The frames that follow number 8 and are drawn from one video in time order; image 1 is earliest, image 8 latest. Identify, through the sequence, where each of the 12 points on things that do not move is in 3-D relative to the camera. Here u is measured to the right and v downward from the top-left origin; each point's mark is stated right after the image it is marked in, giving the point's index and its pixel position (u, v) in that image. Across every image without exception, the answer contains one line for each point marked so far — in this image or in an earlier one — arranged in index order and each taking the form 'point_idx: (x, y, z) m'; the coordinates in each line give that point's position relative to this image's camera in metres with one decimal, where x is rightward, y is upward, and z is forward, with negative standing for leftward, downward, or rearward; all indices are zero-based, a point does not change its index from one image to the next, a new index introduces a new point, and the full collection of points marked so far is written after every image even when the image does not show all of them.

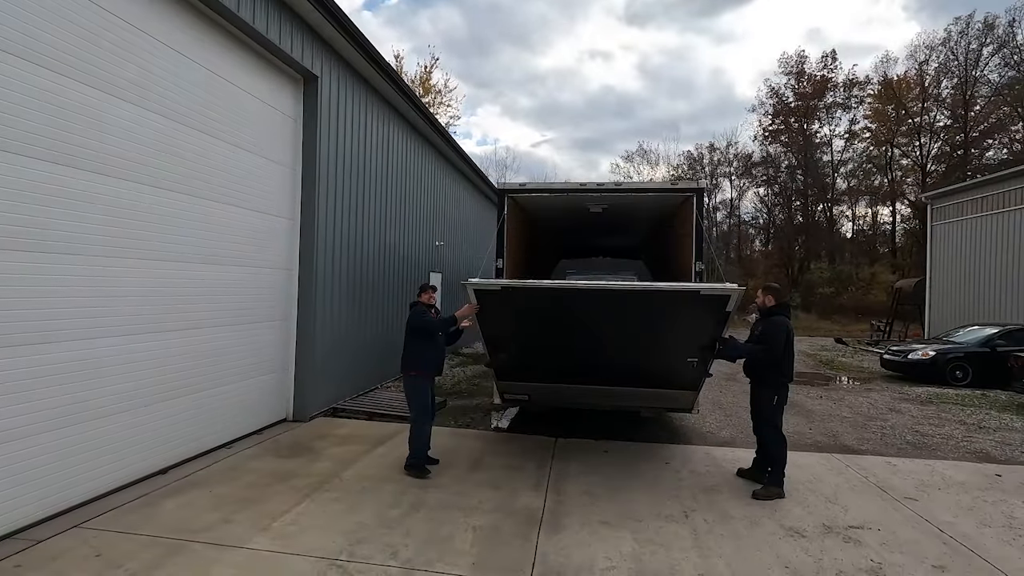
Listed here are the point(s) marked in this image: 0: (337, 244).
0: (-2.3, +0.6, +6.9) m
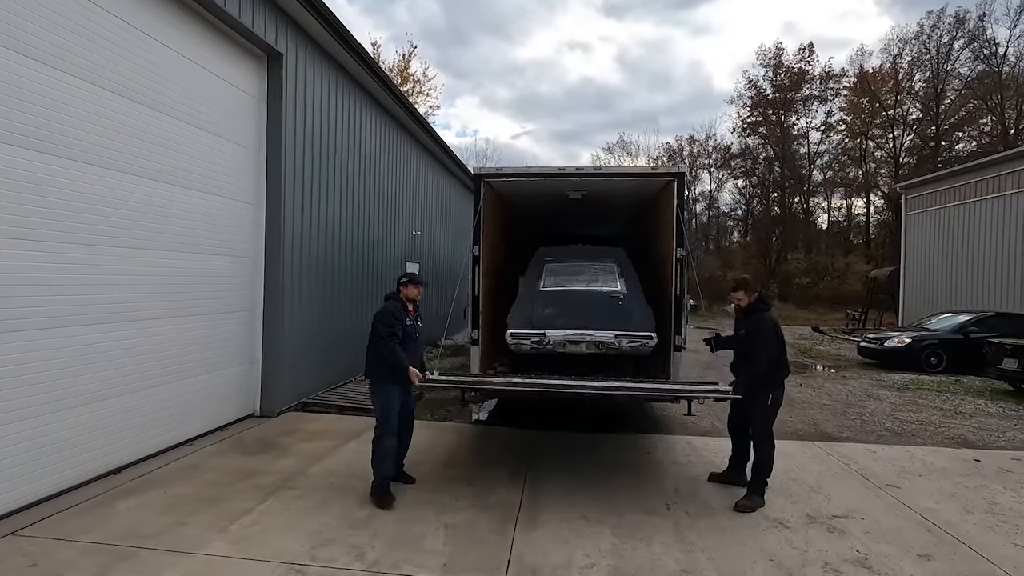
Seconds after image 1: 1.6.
0: (-2.6, +0.7, +6.6) m
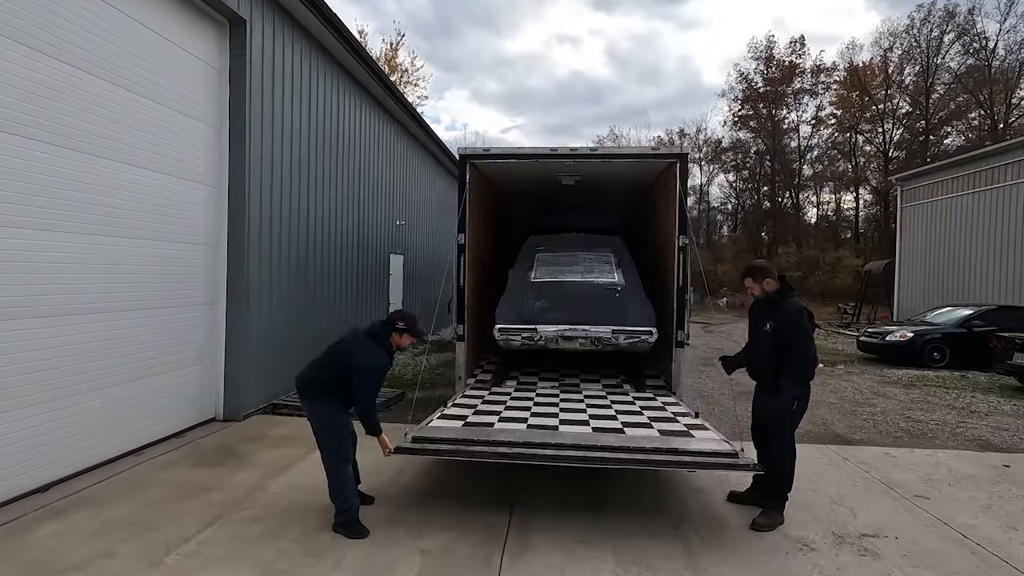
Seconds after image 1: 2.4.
0: (-2.7, +0.8, +6.0) m
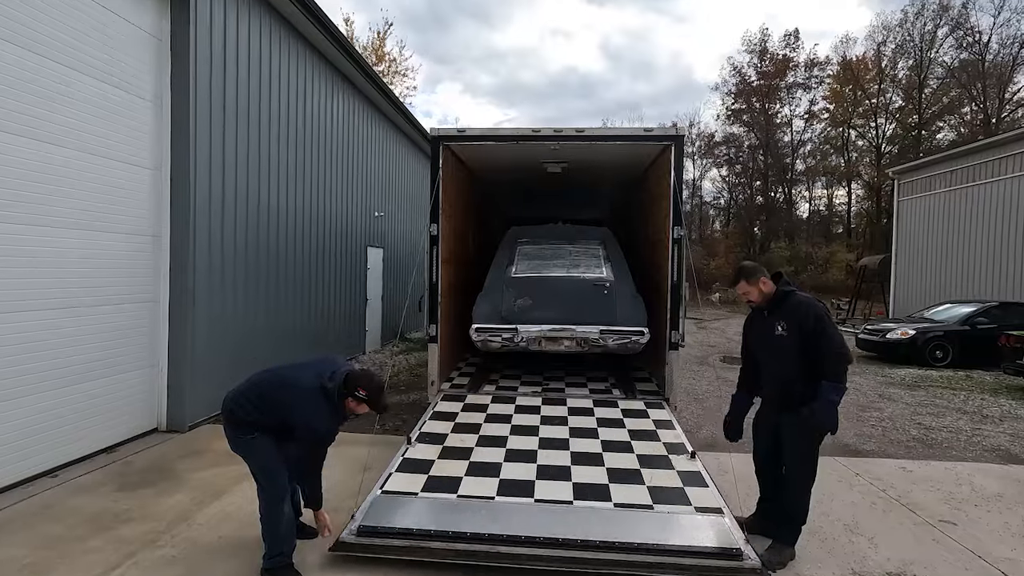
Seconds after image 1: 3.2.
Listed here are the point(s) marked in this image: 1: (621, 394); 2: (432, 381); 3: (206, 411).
0: (-2.9, +0.9, +5.4) m
1: (+1.1, -1.0, +5.2) m
2: (-0.8, -0.9, +5.2) m
3: (-3.0, -1.2, +5.2) m
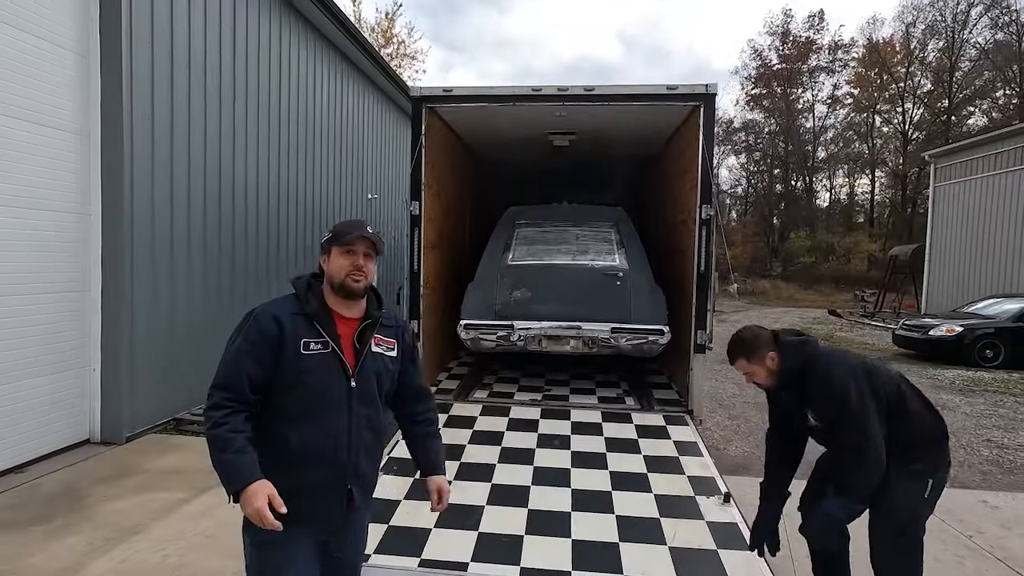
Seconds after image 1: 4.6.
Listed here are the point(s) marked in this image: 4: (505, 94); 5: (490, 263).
0: (-3.0, +1.0, +4.7) m
1: (+1.0, -1.0, +4.4) m
2: (-0.8, -0.8, +4.5) m
3: (-3.0, -1.1, +4.5) m
4: (-0.1, +1.6, +4.4) m
5: (-0.2, +0.2, +5.0) m
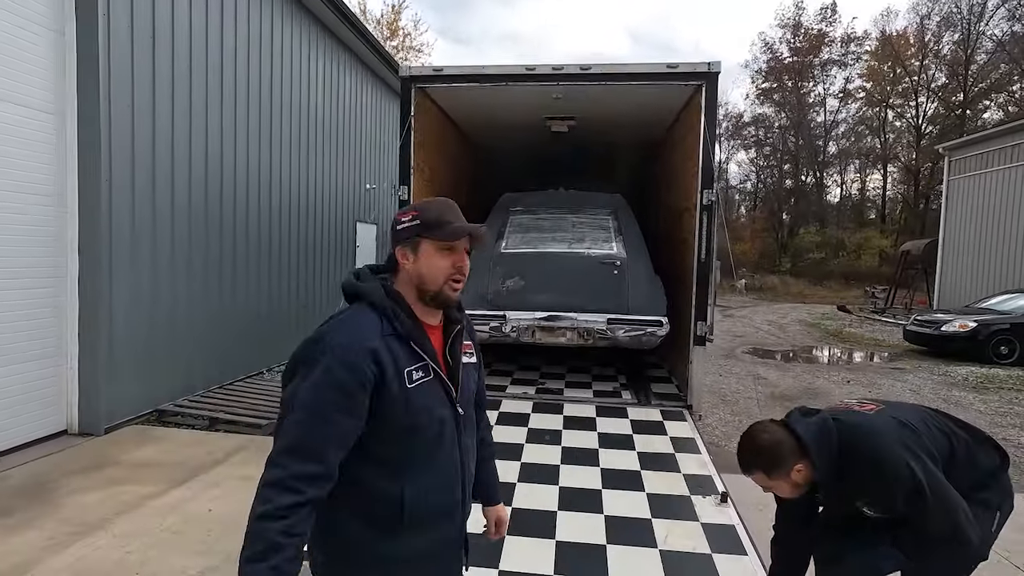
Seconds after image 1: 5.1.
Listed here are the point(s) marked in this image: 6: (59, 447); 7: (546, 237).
0: (-3.0, +1.1, +4.5) m
1: (+0.9, -0.9, +4.2) m
2: (-0.9, -0.7, +4.3) m
3: (-3.1, -1.0, +4.3) m
4: (-0.1, +1.7, +4.2) m
5: (-0.3, +0.3, +4.8) m
6: (-3.2, -1.1, +3.7) m
7: (+0.3, +0.4, +4.9) m
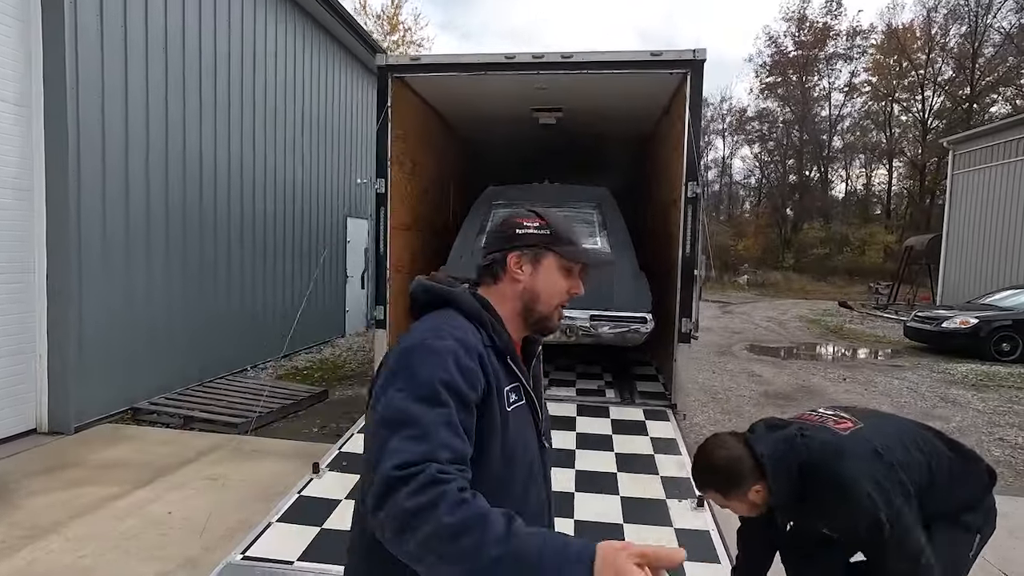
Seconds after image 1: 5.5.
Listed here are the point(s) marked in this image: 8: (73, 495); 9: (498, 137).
0: (-3.2, +1.1, +4.4) m
1: (+0.8, -0.8, +4.1) m
2: (-1.0, -0.7, +4.2) m
3: (-3.2, -0.9, +4.3) m
4: (-0.3, +1.7, +4.1) m
5: (-0.4, +0.4, +4.7) m
6: (-3.3, -1.1, +3.7) m
7: (+0.2, +0.5, +4.7) m
8: (-2.5, -1.2, +3.0) m
9: (-0.2, +1.7, +6.1) m
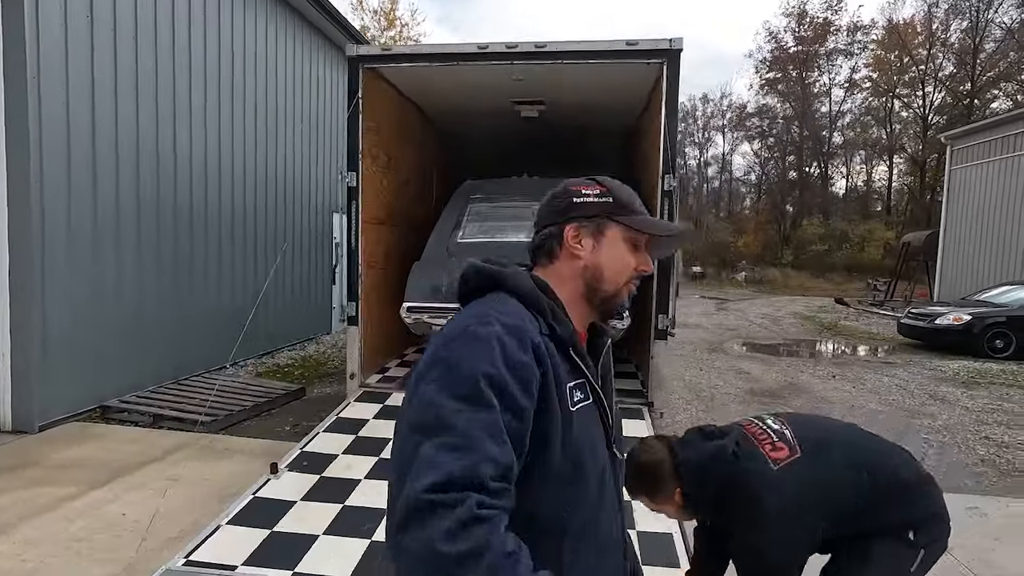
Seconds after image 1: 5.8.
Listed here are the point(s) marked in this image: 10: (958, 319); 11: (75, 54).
0: (-3.4, +1.1, +4.4) m
1: (+0.6, -0.8, +4.0) m
2: (-1.2, -0.7, +4.1) m
3: (-3.4, -0.9, +4.2) m
4: (-0.5, +1.7, +4.0) m
5: (-0.6, +0.4, +4.6) m
6: (-3.5, -1.1, +3.6) m
7: (0.0, +0.5, +4.6) m
8: (-2.7, -1.1, +3.0) m
9: (-0.3, +1.7, +6.0) m
10: (+7.2, -0.5, +8.6) m
11: (-3.4, +1.8, +4.1) m
